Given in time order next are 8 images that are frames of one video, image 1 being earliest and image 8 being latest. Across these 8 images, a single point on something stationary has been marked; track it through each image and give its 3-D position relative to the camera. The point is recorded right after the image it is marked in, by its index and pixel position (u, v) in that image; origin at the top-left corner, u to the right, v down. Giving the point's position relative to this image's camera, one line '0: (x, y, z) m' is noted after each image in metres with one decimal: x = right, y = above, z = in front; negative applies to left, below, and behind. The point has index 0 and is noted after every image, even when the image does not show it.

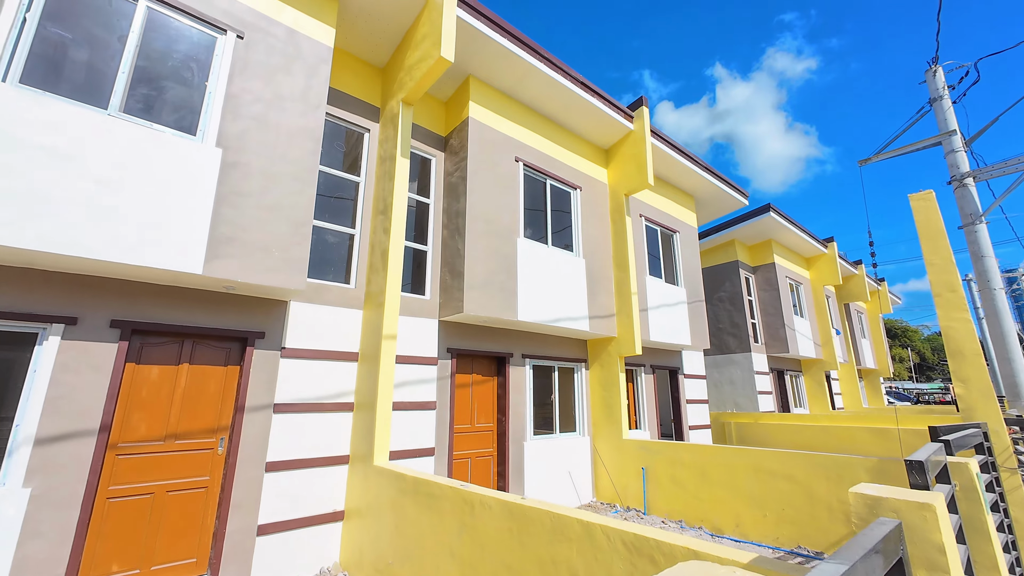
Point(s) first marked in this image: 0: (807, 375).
0: (+10.2, -3.0, +14.7) m
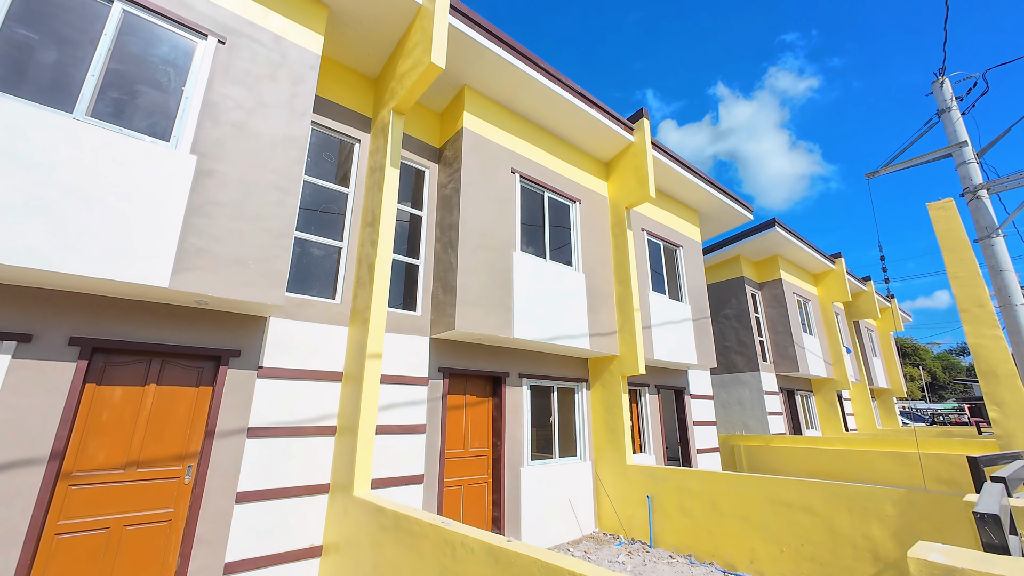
0: (+10.2, -3.6, +14.2) m
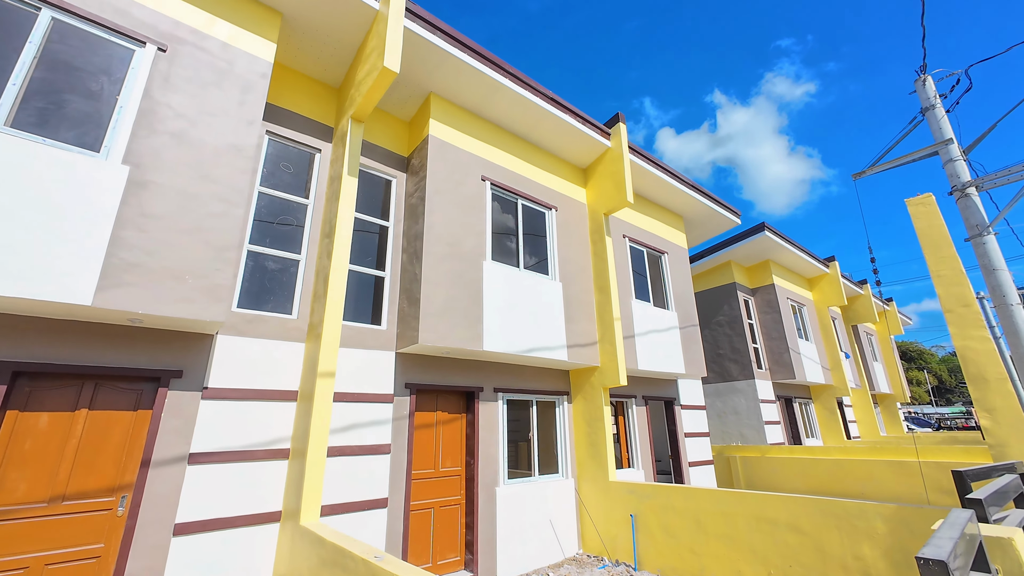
0: (+9.9, -3.7, +13.8) m
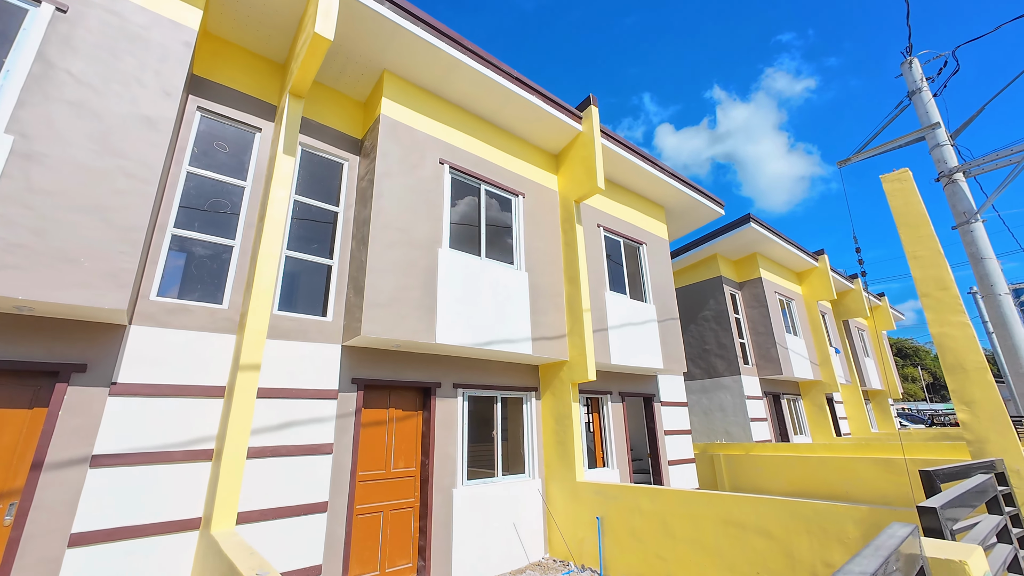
0: (+9.4, -3.5, +13.6) m
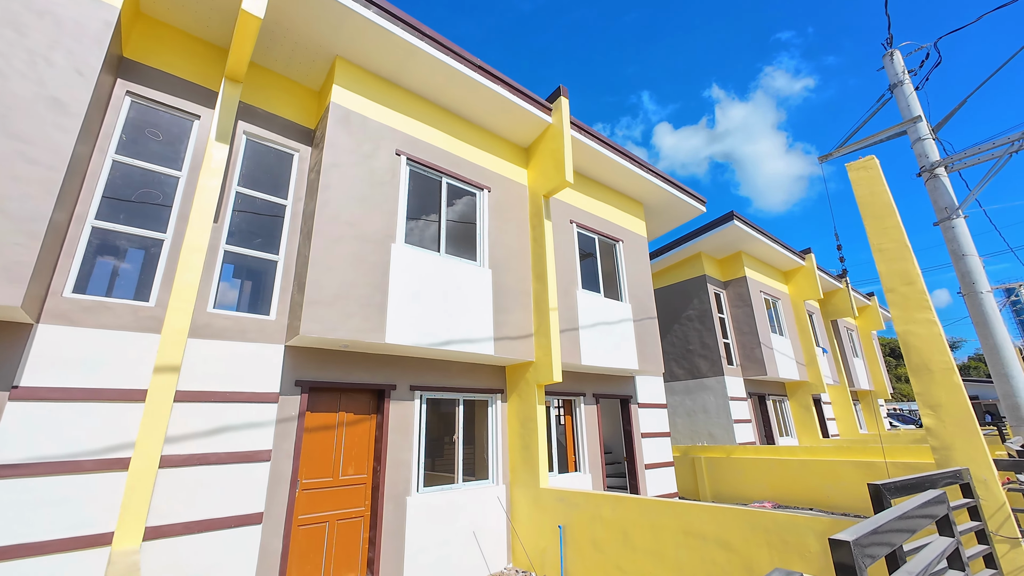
0: (+8.8, -3.5, +13.3) m
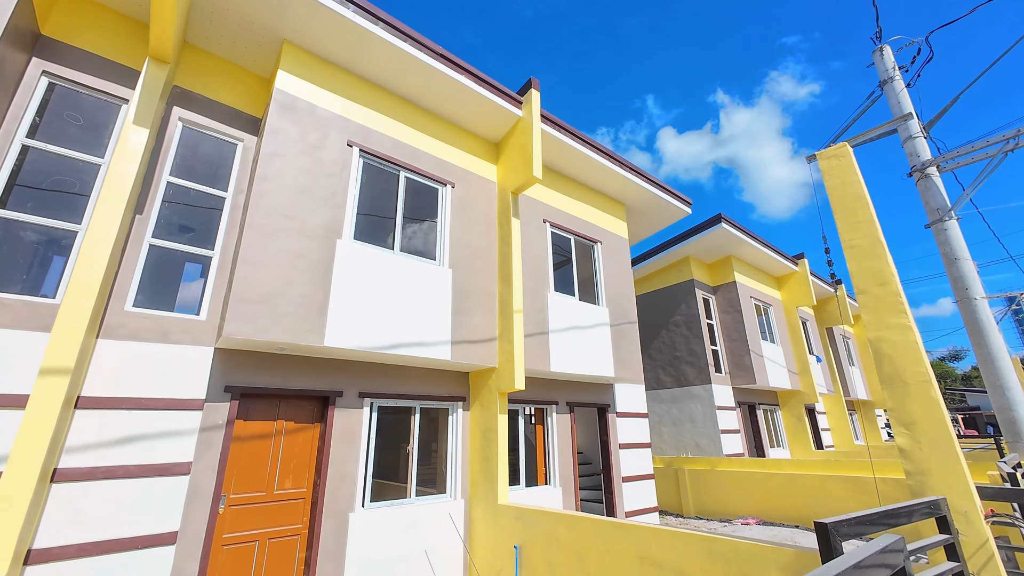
0: (+8.3, -3.7, +12.9) m
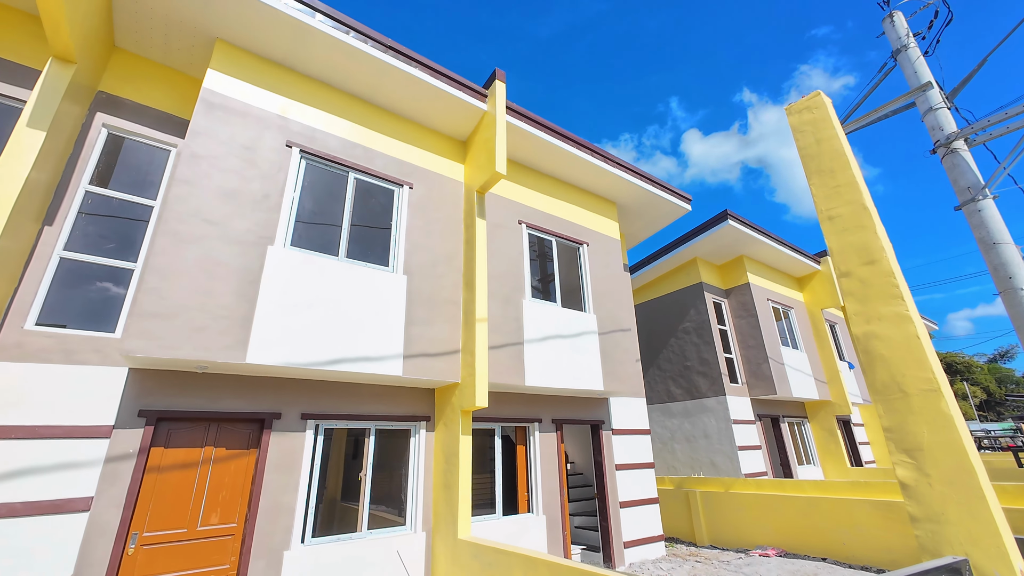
0: (+8.3, -3.7, +11.8) m
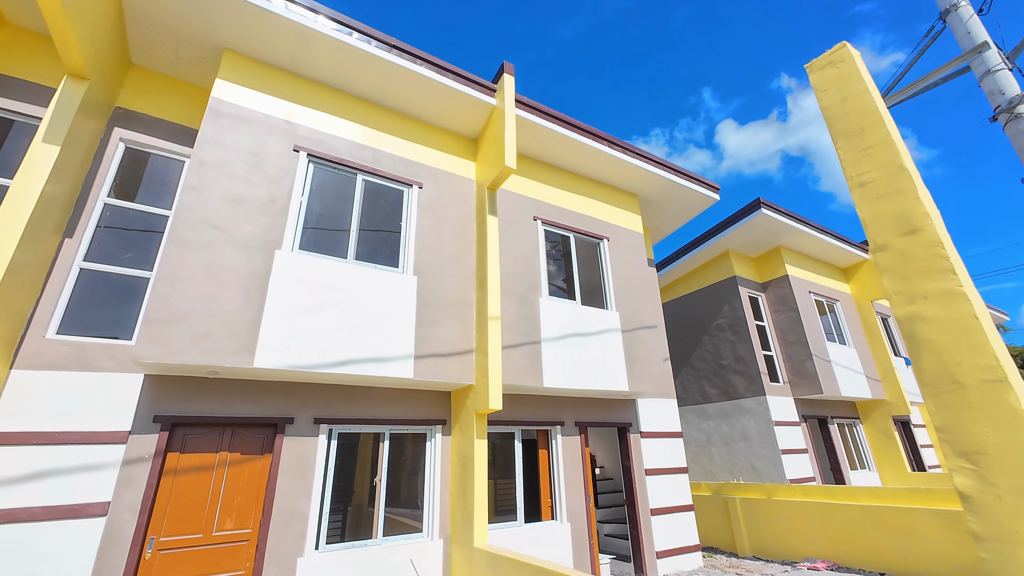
0: (+9.1, -3.5, +10.9) m
